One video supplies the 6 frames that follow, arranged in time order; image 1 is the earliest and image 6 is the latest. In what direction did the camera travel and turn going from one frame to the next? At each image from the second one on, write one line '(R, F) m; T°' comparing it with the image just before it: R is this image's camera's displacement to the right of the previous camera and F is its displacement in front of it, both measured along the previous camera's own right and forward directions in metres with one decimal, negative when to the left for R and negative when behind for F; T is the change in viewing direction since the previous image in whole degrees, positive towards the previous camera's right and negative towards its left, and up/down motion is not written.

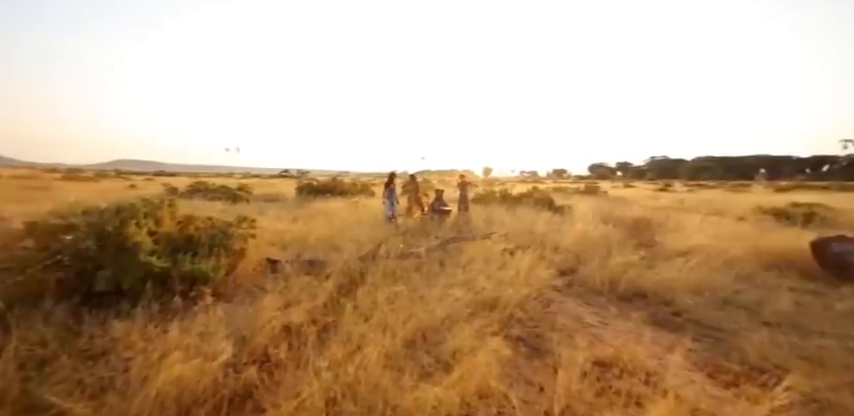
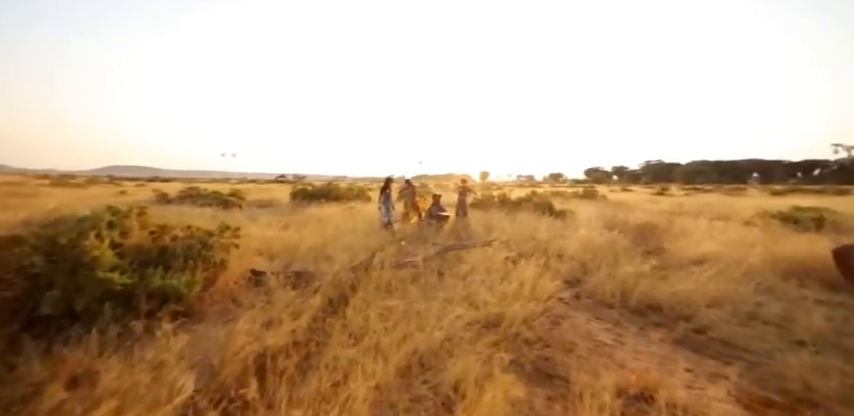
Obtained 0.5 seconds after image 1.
(0.0, +0.4) m; 0°
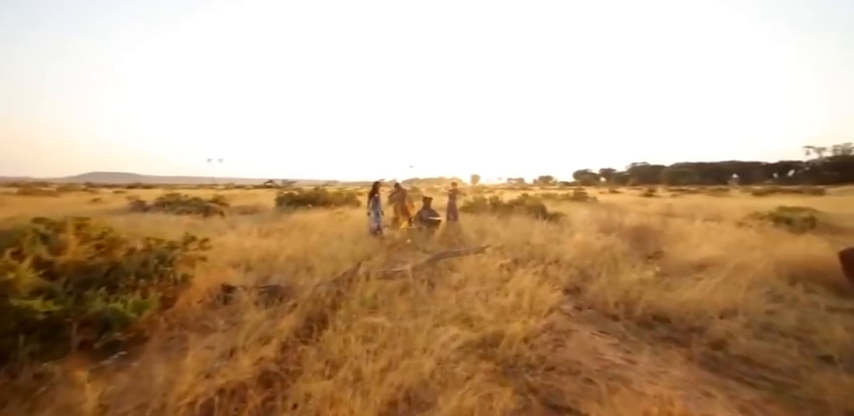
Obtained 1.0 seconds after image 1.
(0.0, +0.4) m; +2°
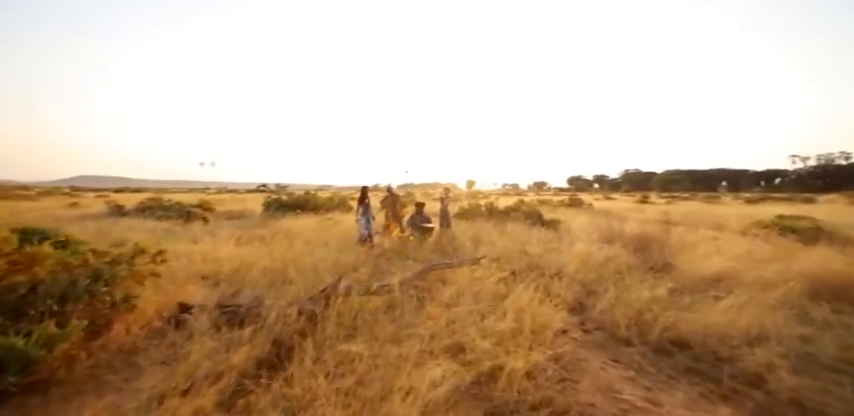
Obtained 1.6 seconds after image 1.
(+0.1, +0.5) m; +1°
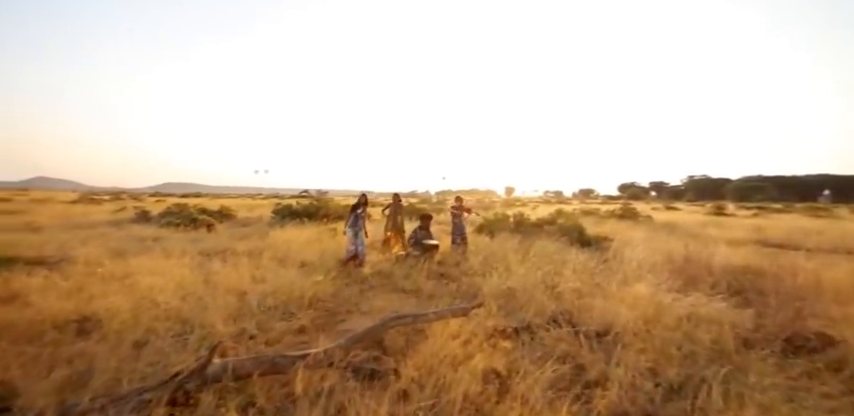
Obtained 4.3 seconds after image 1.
(+0.9, +2.3) m; -7°
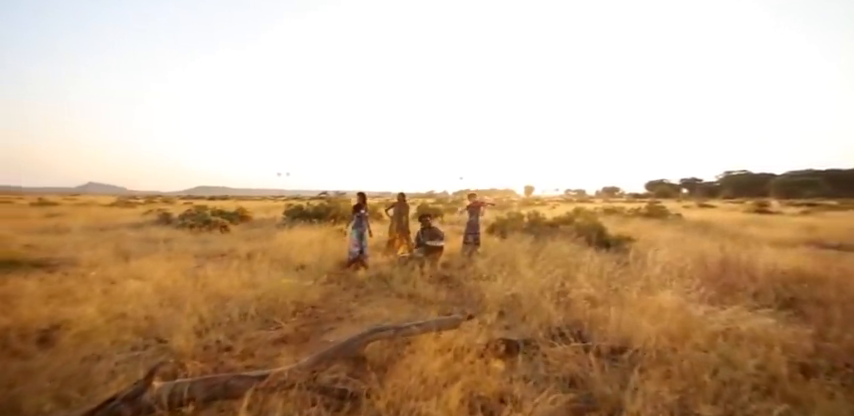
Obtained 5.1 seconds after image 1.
(+0.4, +0.5) m; -4°
